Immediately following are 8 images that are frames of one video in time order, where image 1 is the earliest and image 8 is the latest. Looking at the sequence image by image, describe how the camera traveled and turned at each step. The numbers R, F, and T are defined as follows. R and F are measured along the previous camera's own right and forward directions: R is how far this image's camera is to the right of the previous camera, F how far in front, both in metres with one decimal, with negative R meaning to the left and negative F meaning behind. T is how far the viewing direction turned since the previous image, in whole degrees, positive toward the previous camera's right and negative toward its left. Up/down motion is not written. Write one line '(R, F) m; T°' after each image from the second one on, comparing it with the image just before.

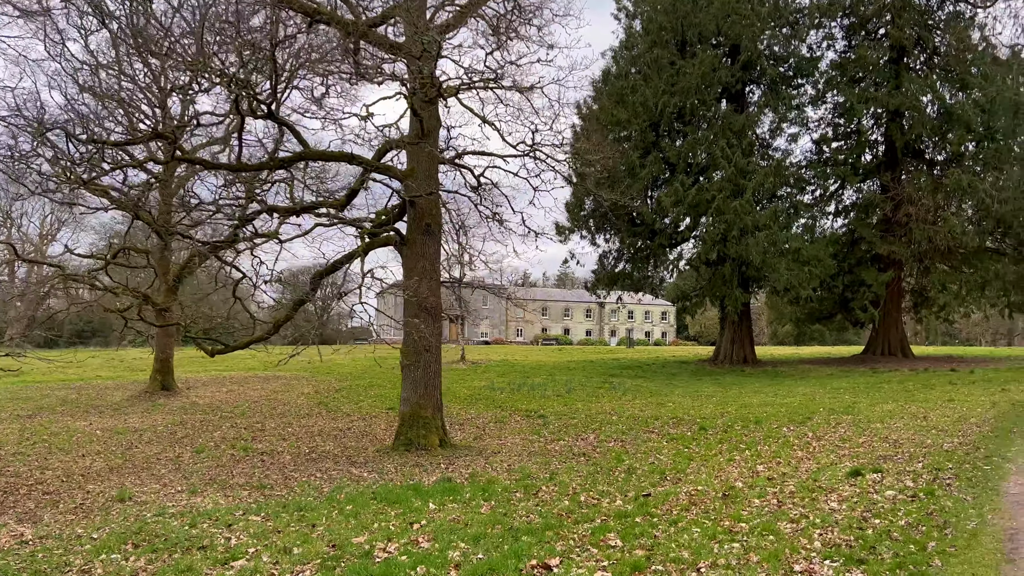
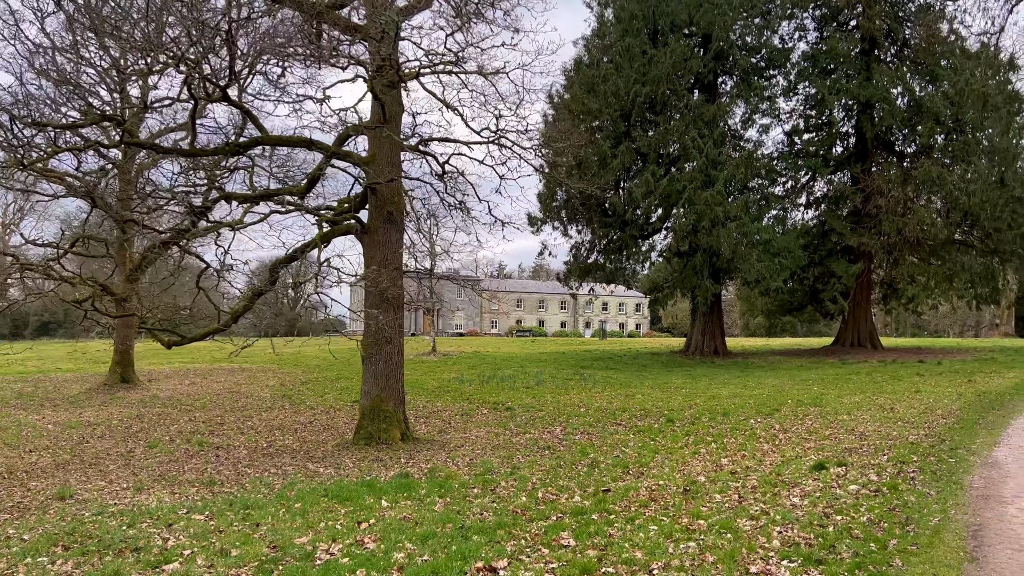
(+0.2, +0.2) m; +2°
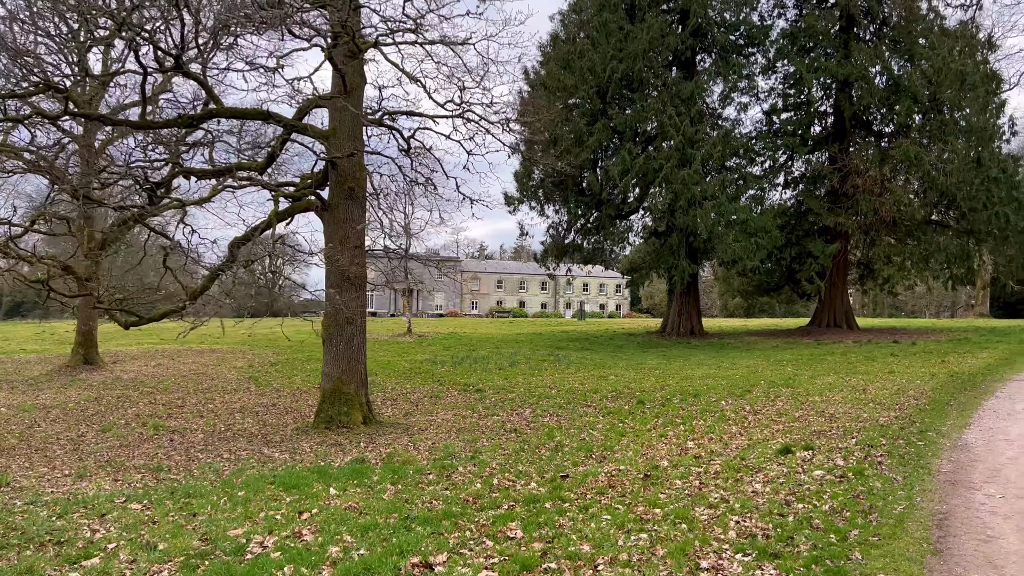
(+0.2, +0.3) m; +2°
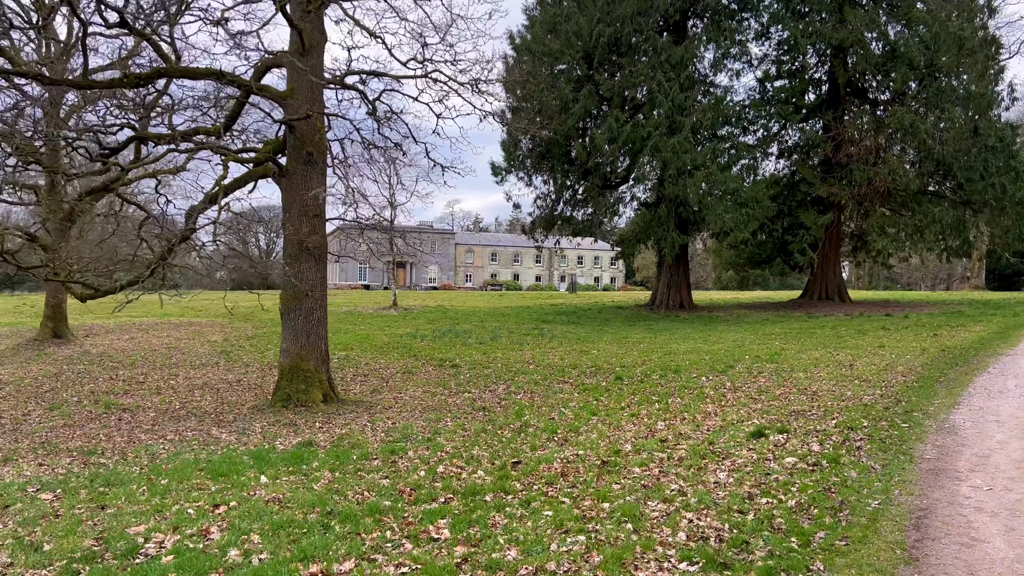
(+0.4, +0.5) m; 0°
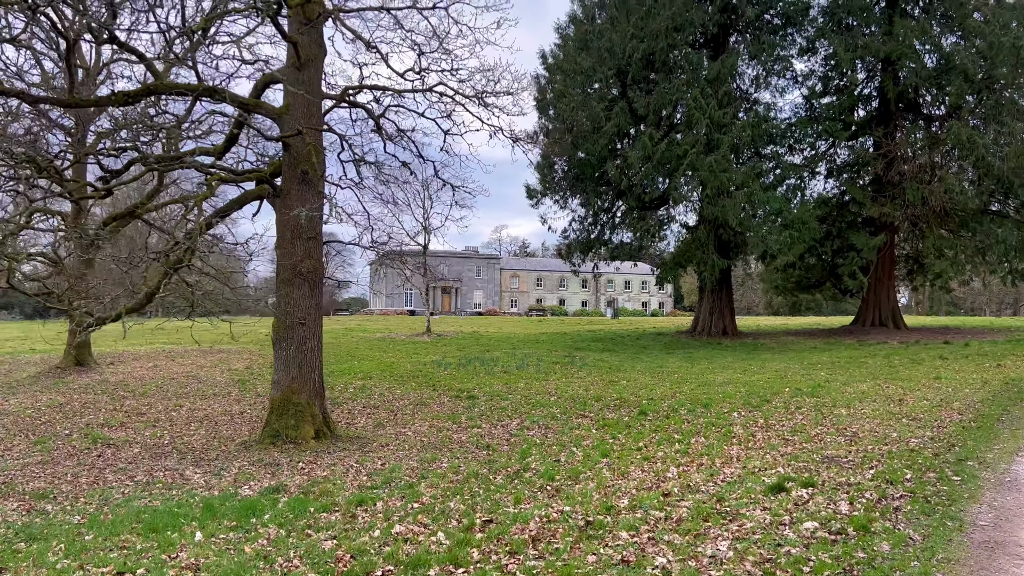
(+0.6, +0.7) m; -4°
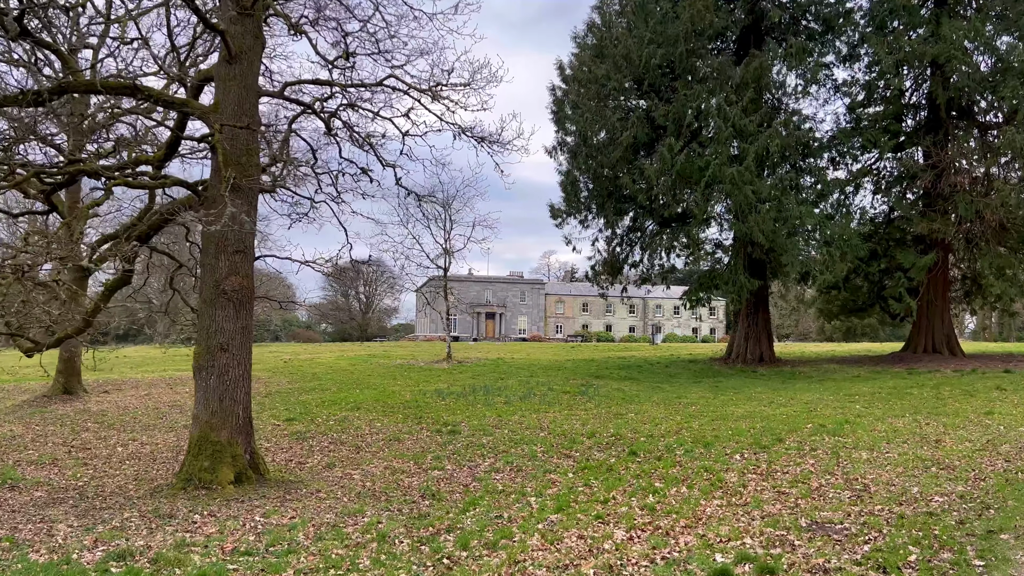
(+1.2, +1.2) m; -5°
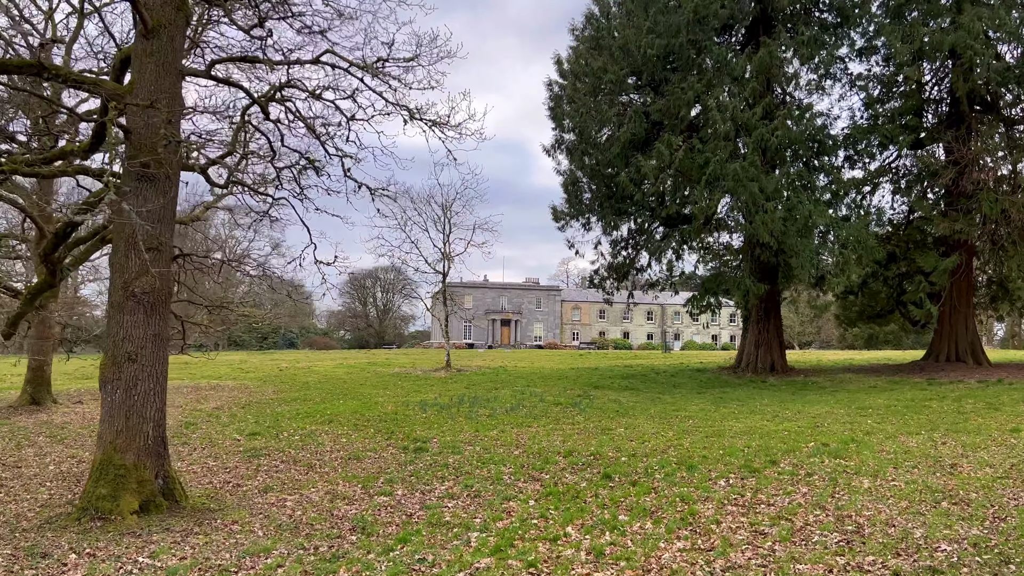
(+0.8, +0.9) m; -2°
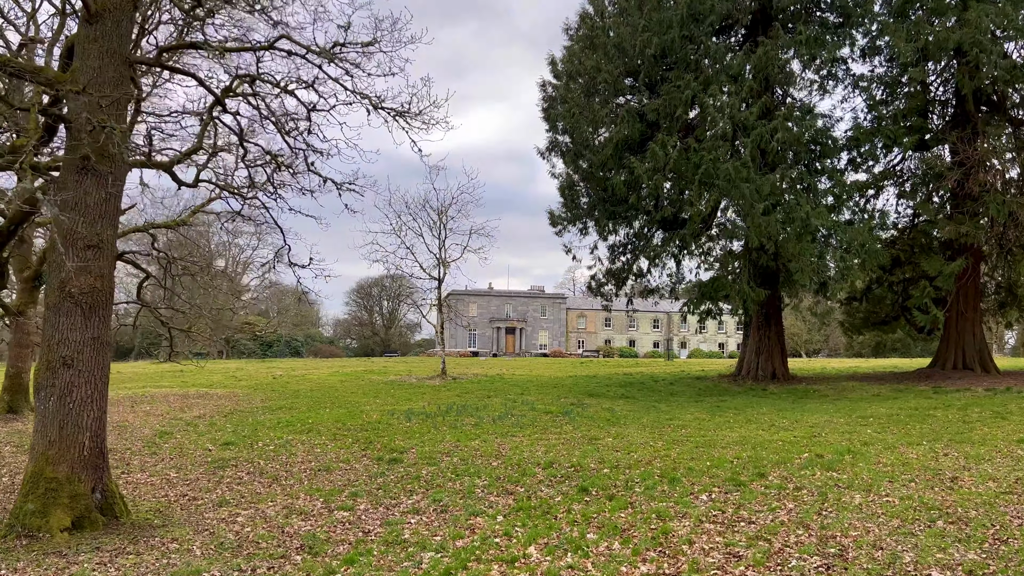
(+0.5, +0.5) m; -1°
